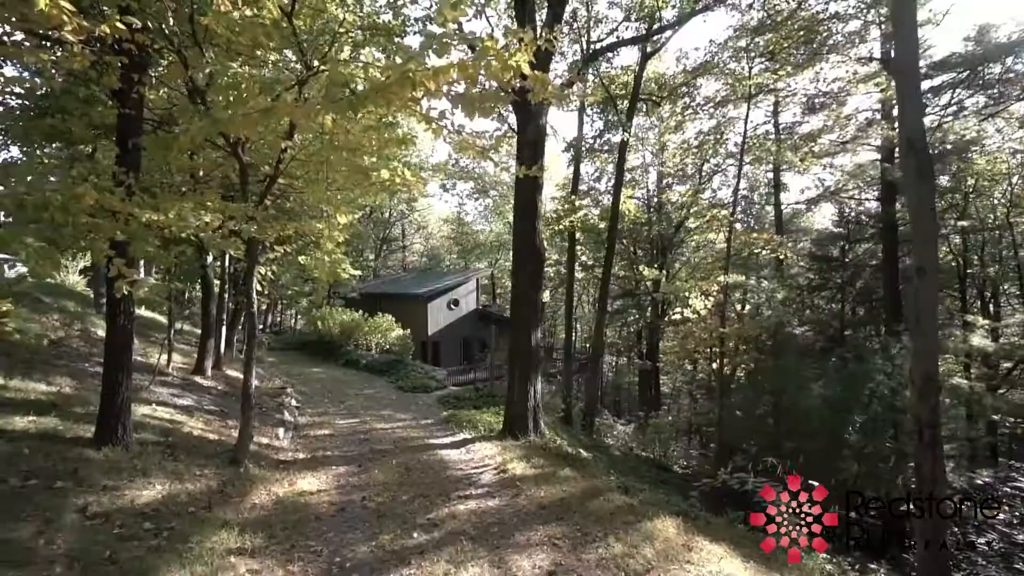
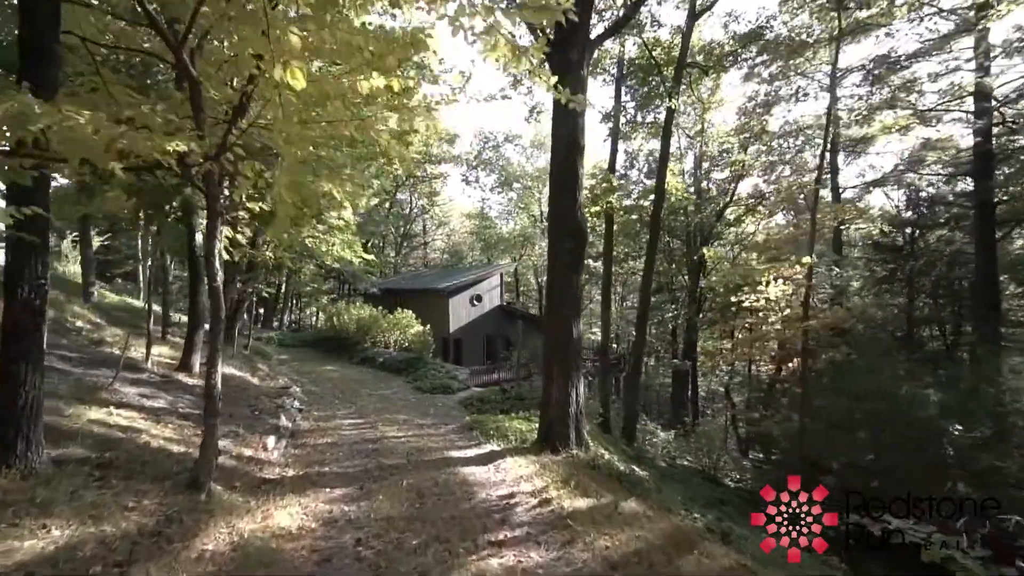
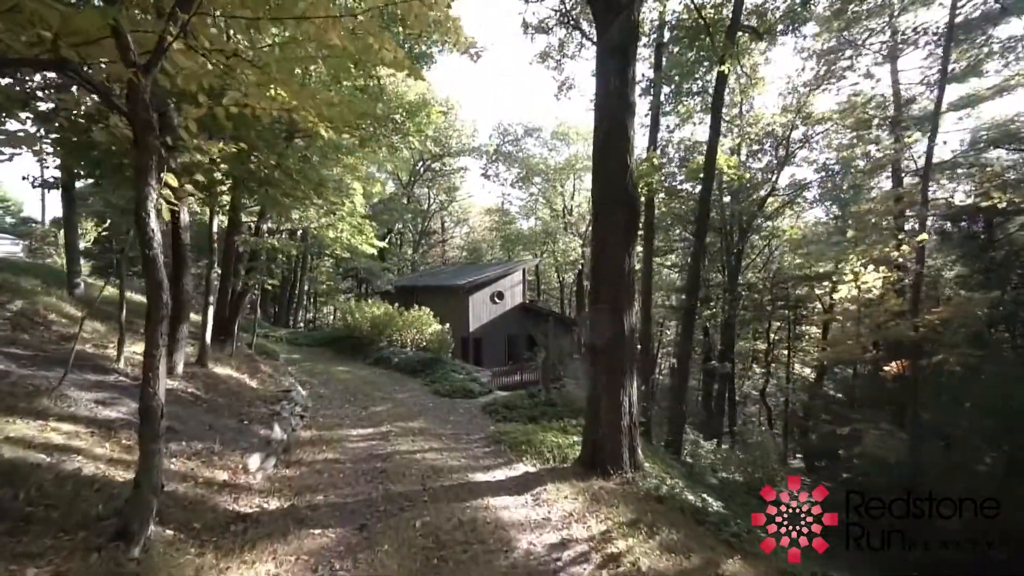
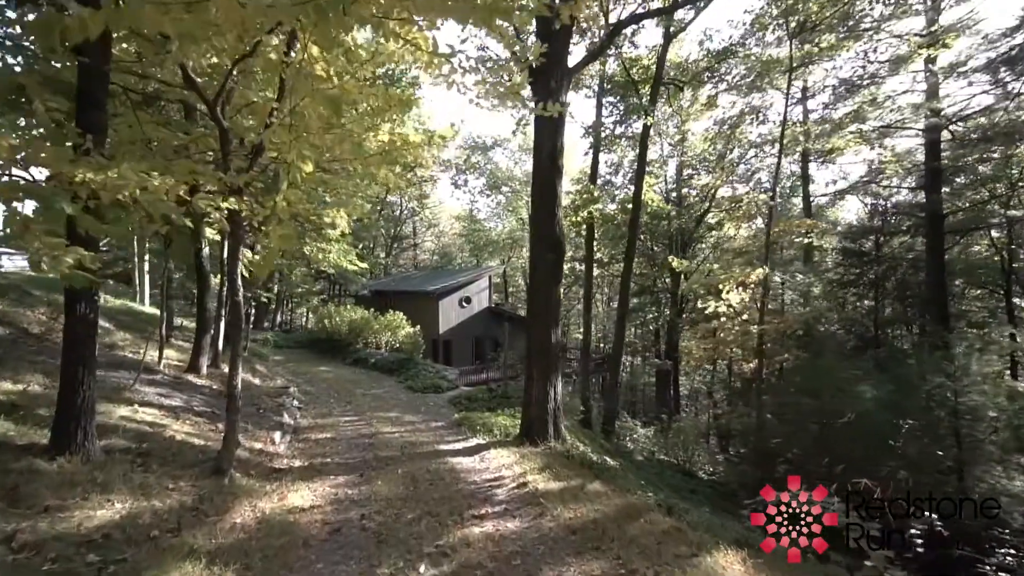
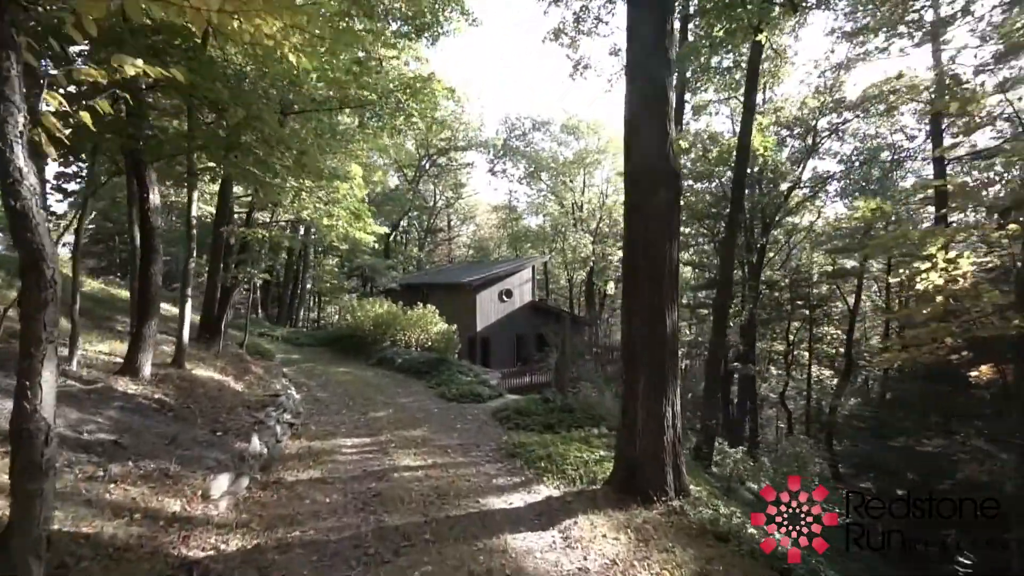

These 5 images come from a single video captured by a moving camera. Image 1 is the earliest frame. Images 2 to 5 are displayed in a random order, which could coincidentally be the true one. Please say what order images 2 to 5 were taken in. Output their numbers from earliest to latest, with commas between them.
4, 2, 3, 5
